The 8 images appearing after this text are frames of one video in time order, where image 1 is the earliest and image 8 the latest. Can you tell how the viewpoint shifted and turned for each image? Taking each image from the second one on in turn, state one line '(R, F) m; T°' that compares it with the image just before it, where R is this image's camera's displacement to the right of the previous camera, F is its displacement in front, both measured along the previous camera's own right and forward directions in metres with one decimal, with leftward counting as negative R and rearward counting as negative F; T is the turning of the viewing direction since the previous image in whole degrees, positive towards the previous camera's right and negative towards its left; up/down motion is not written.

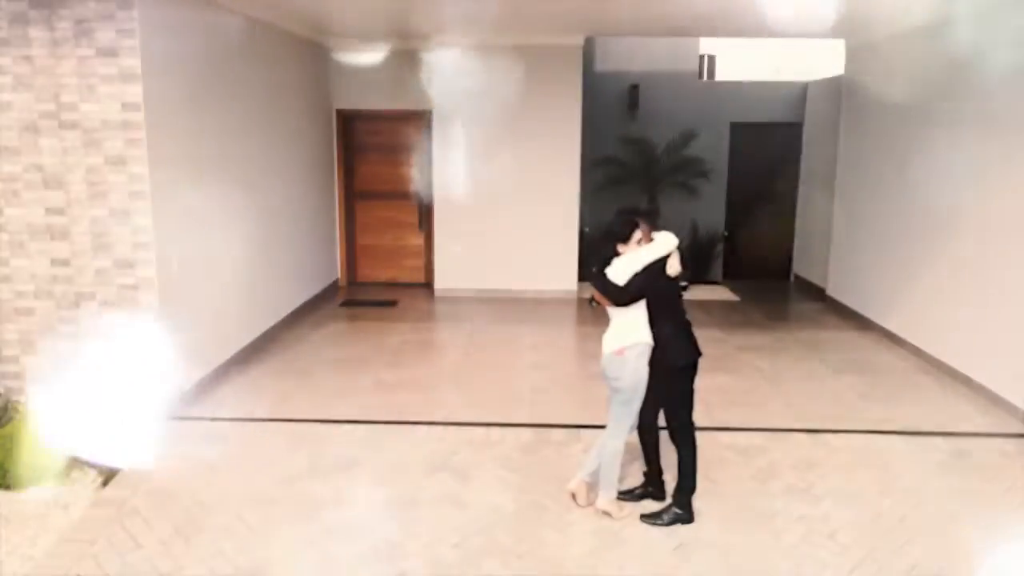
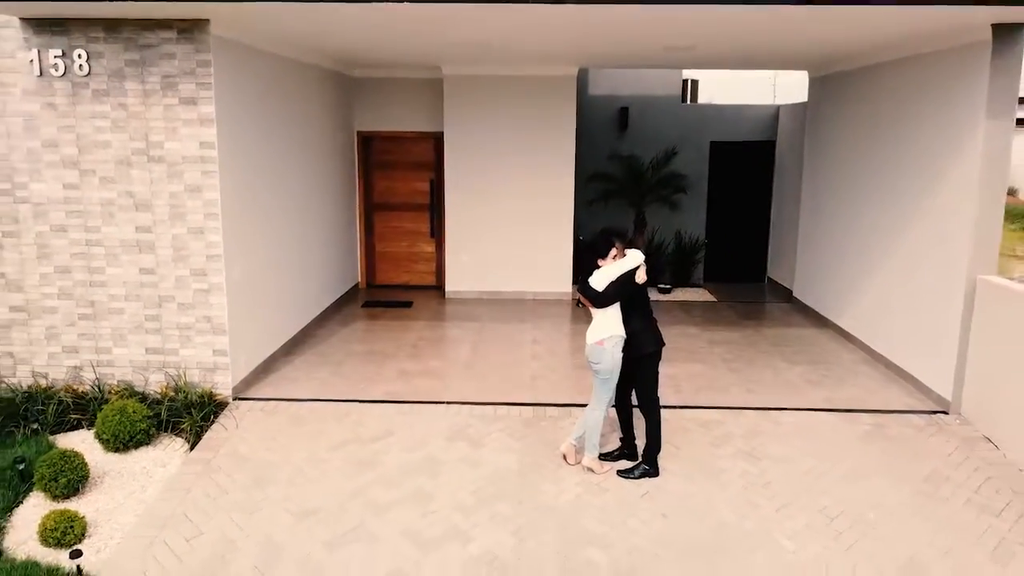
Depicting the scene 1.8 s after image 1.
(0.0, -1.0) m; 0°
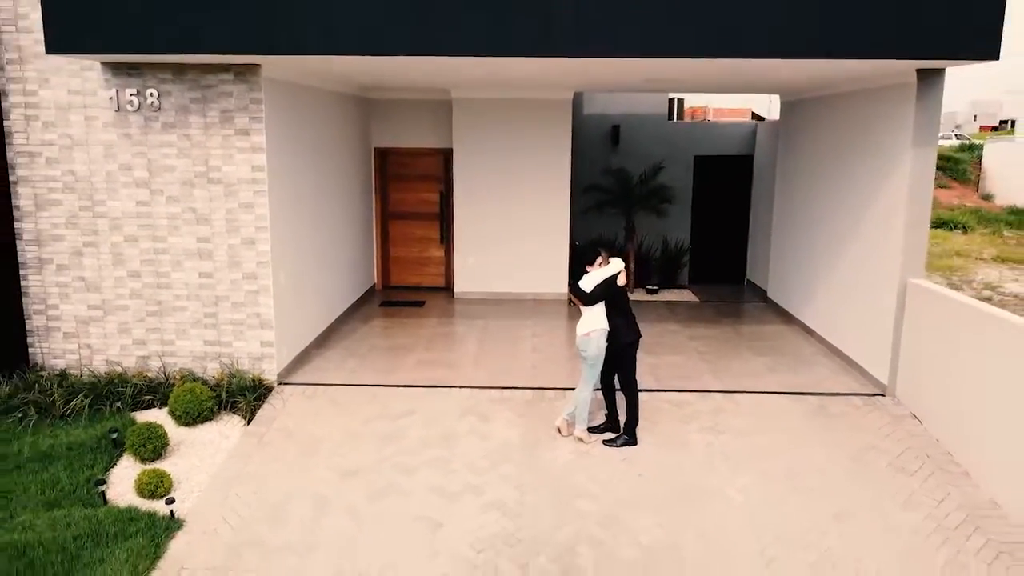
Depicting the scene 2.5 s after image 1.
(0.0, -1.0) m; 0°
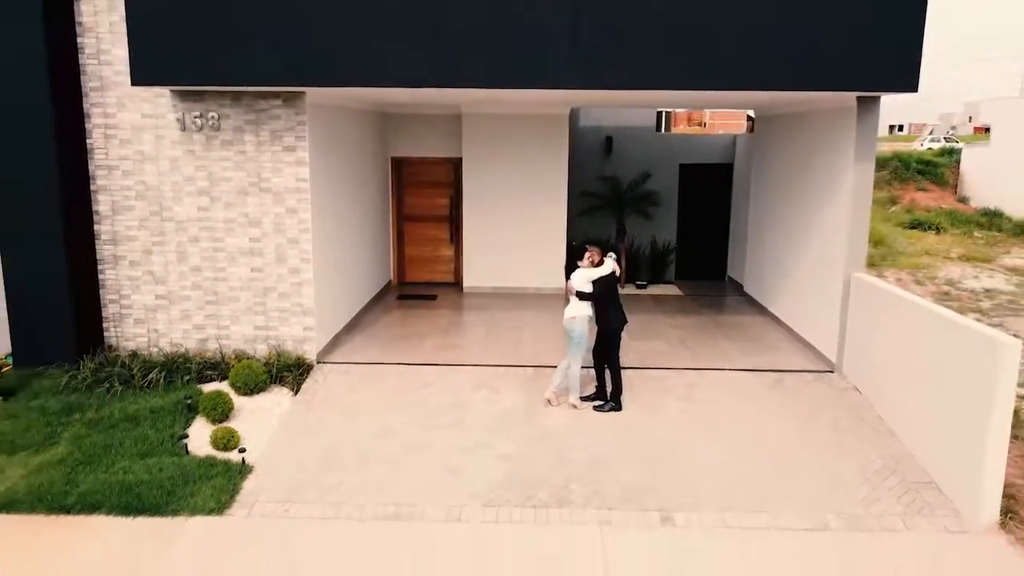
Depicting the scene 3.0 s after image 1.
(0.0, -1.1) m; 0°
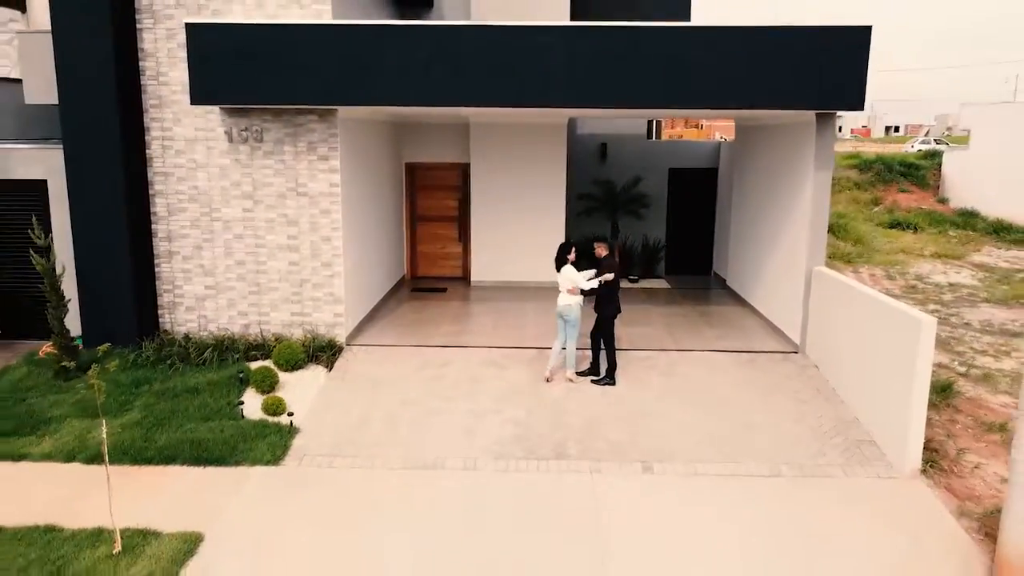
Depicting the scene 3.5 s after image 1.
(-0.1, -1.1) m; 0°
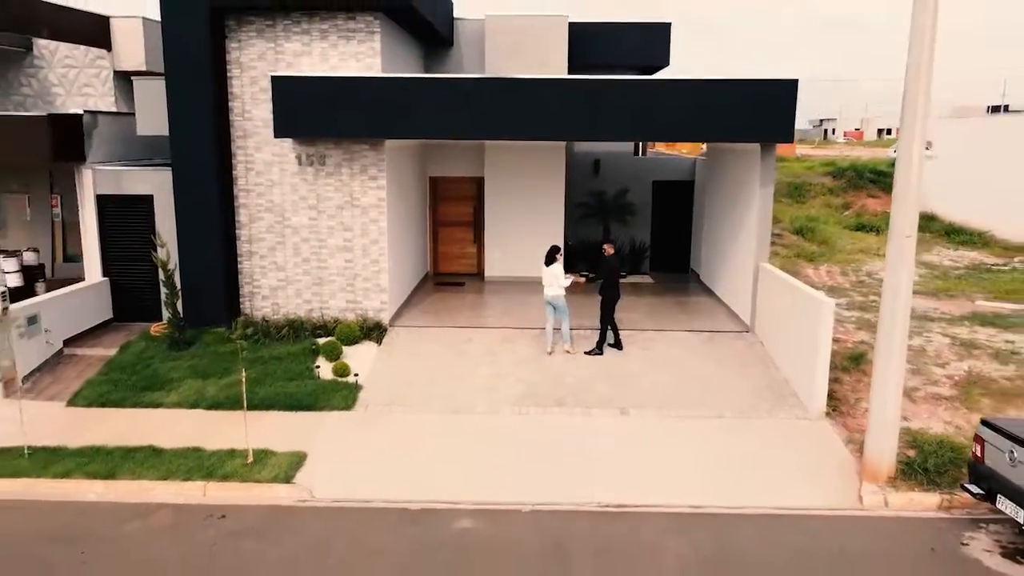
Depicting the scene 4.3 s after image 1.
(-0.1, -2.2) m; 0°
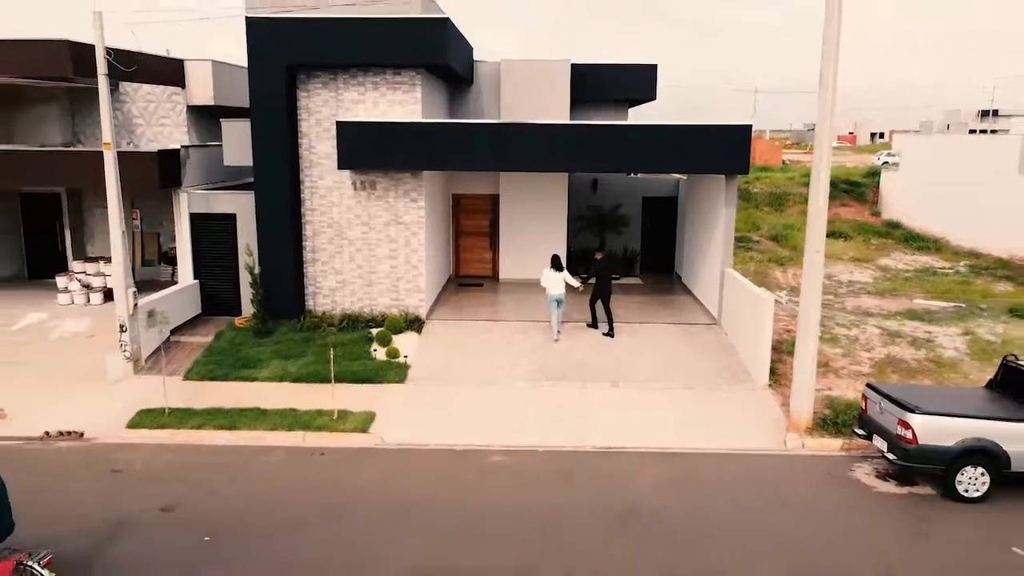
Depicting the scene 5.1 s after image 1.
(-0.2, -2.5) m; 0°
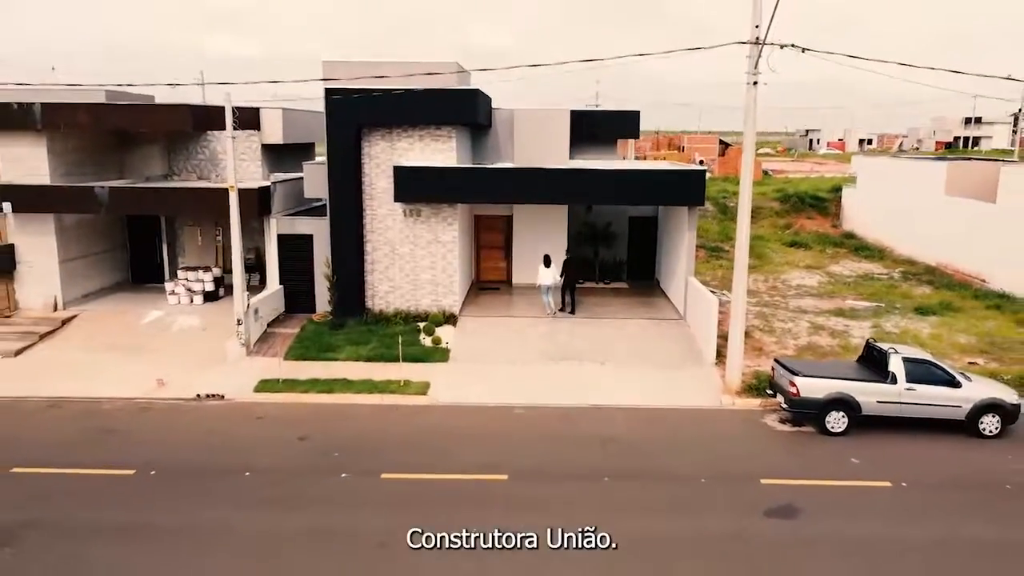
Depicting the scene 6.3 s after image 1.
(-0.3, -3.9) m; 0°
